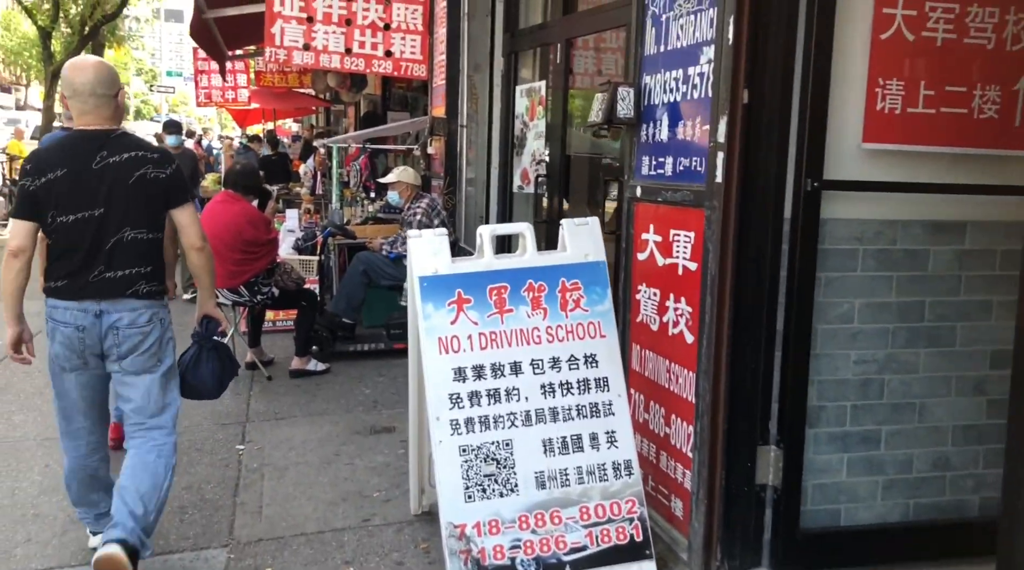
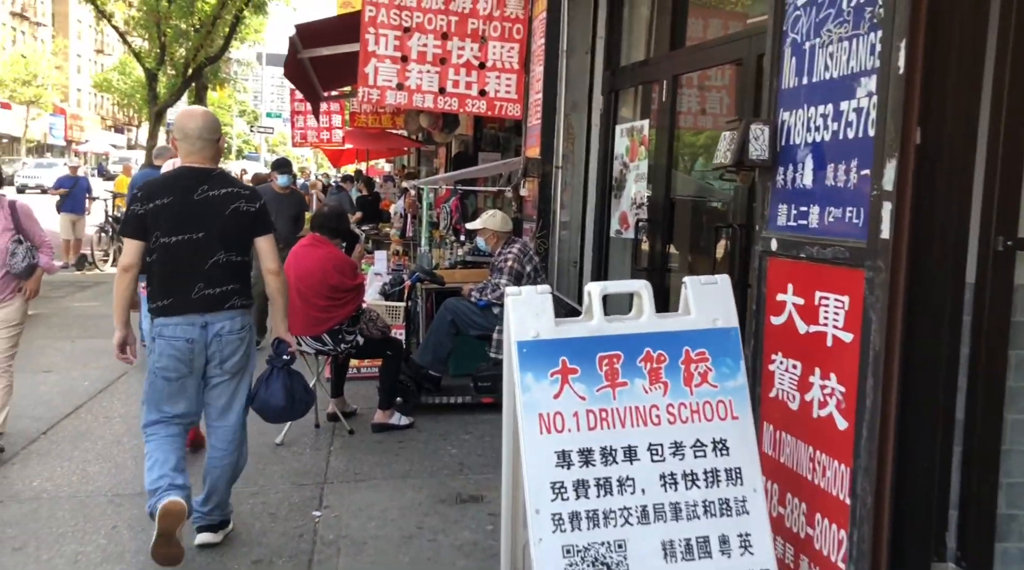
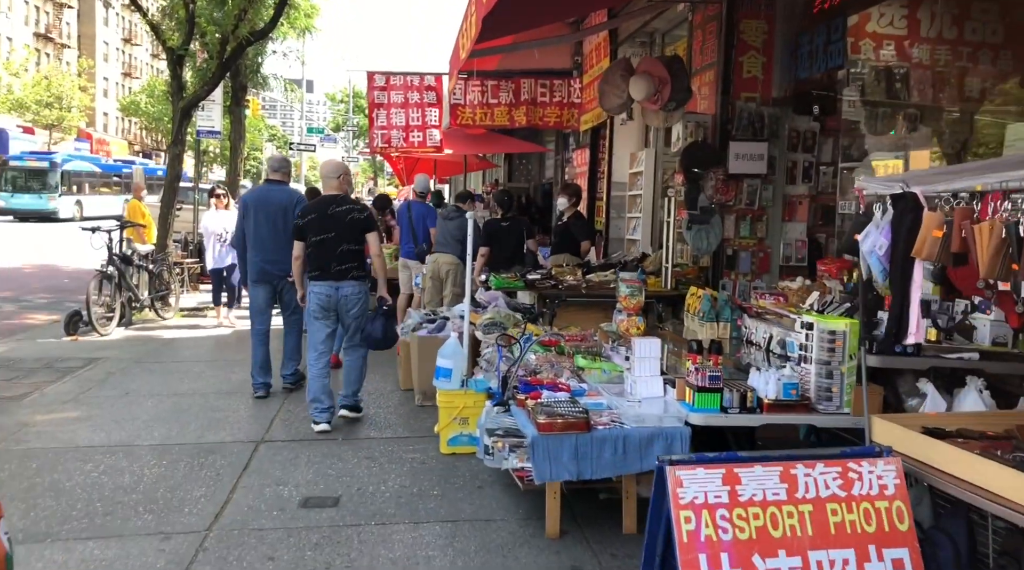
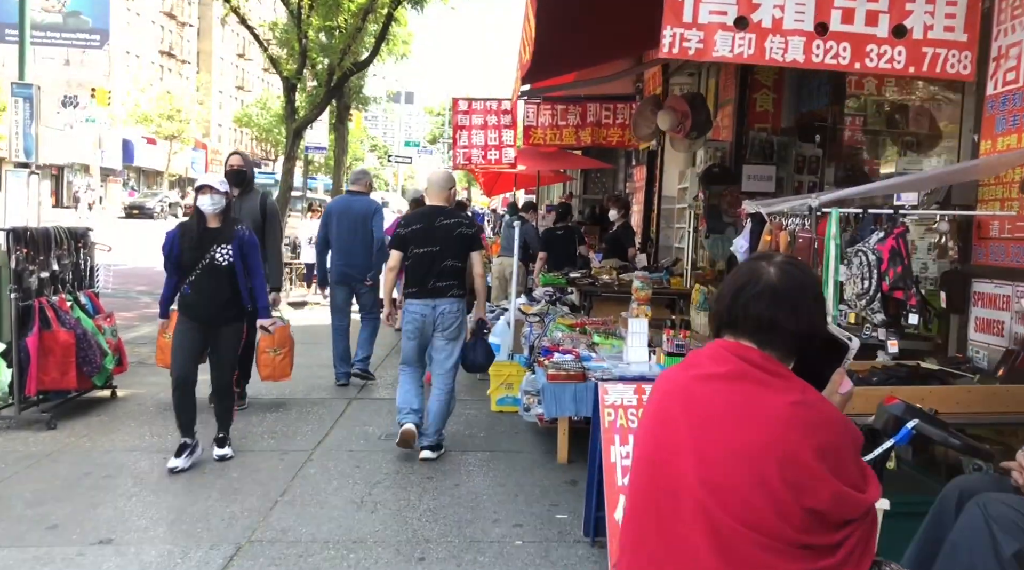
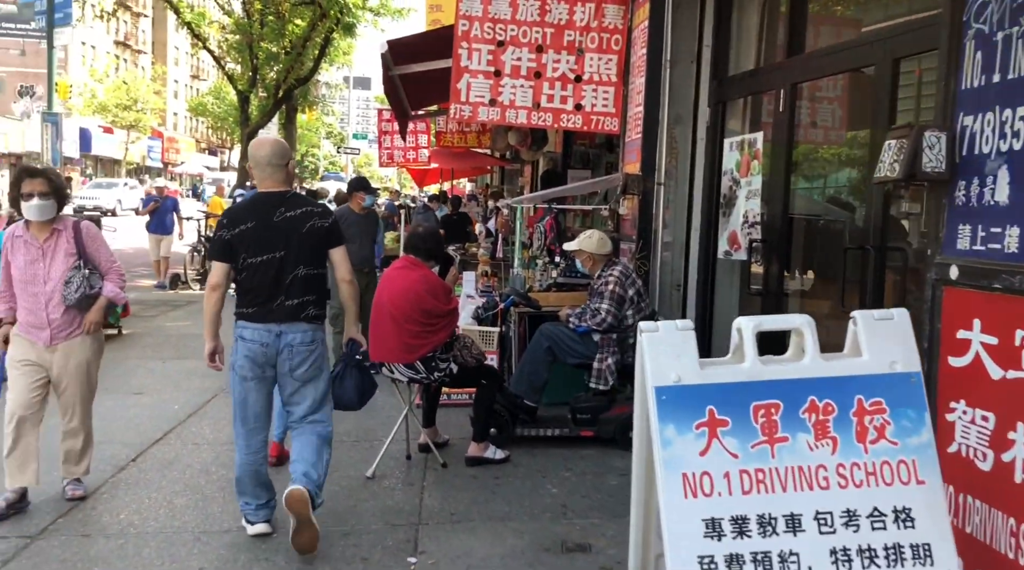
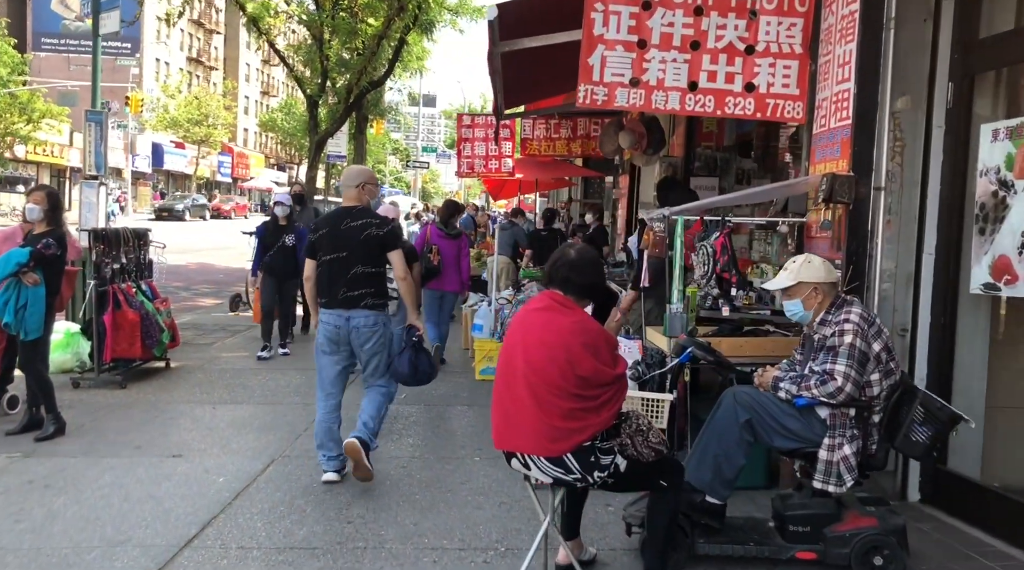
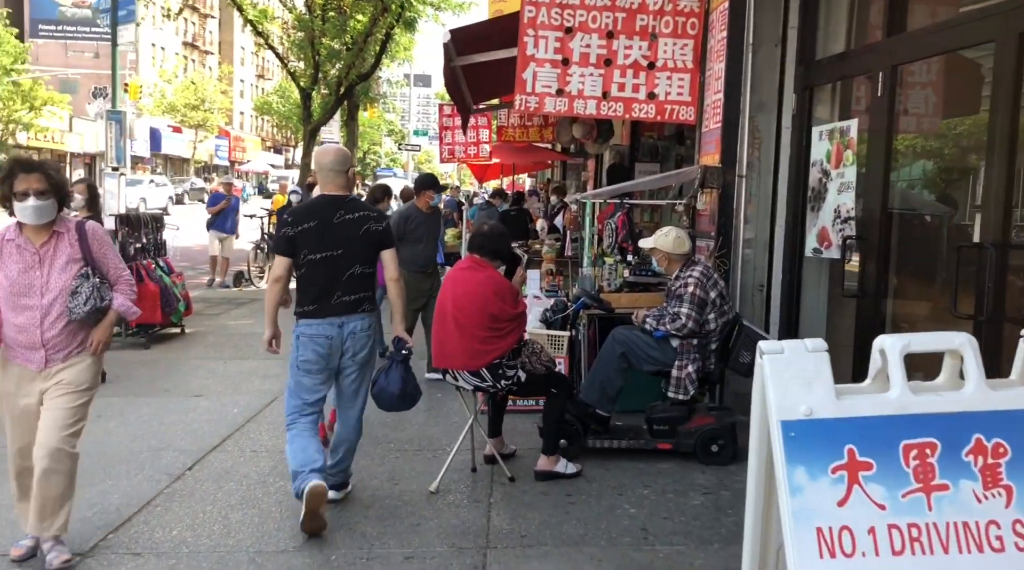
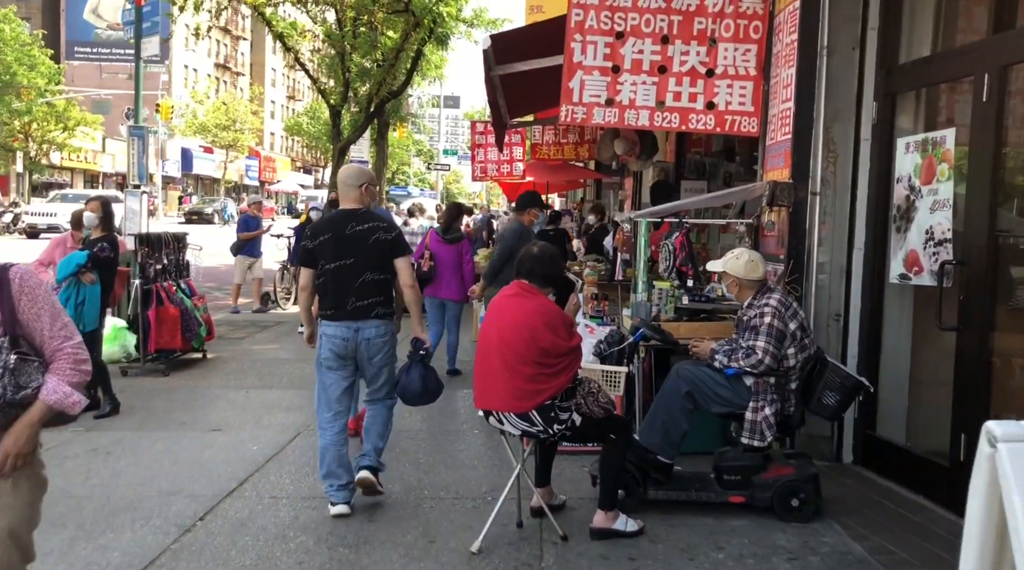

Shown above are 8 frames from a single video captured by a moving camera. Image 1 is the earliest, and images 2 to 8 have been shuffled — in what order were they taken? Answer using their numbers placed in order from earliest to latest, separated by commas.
2, 5, 7, 8, 6, 4, 3
